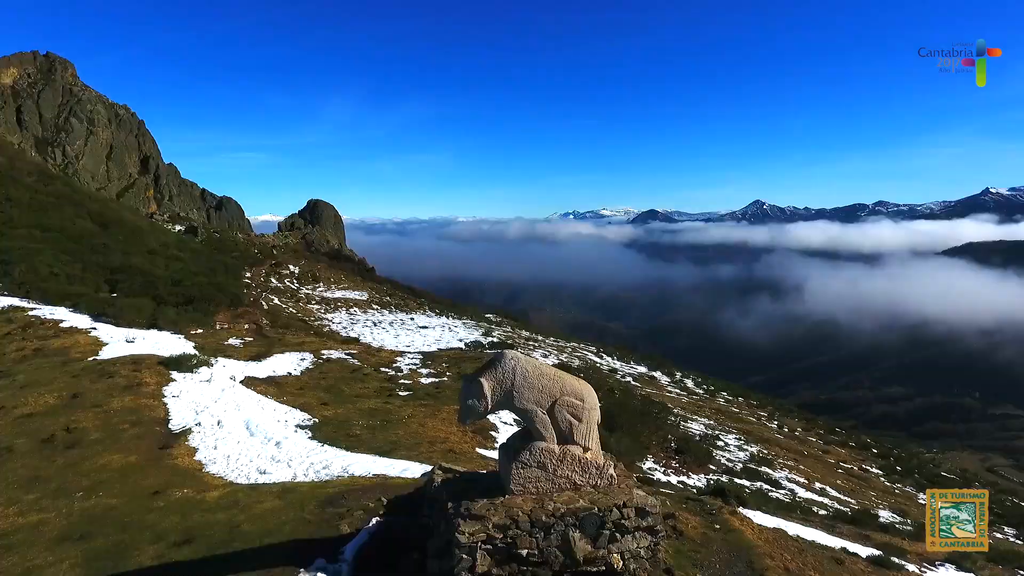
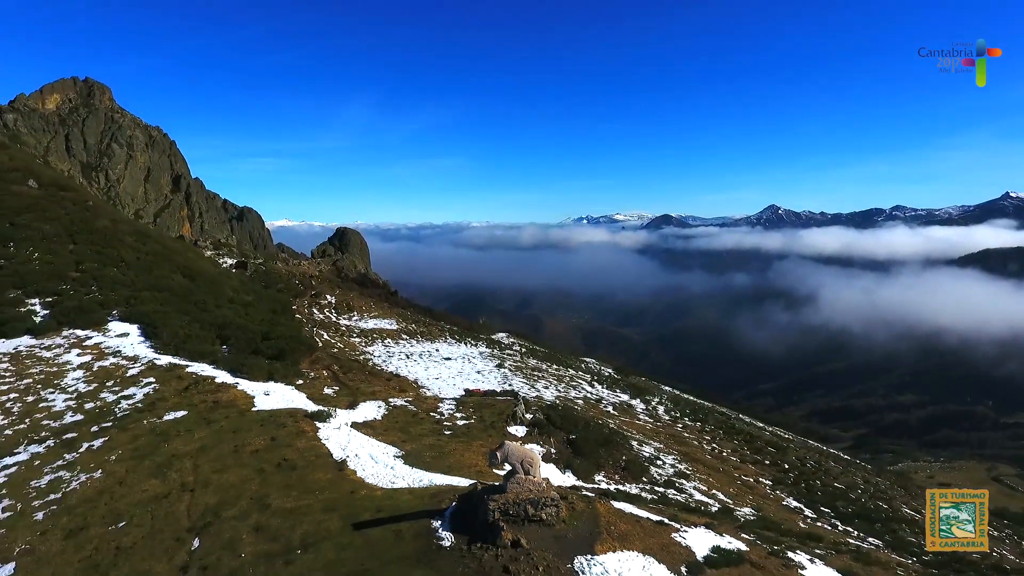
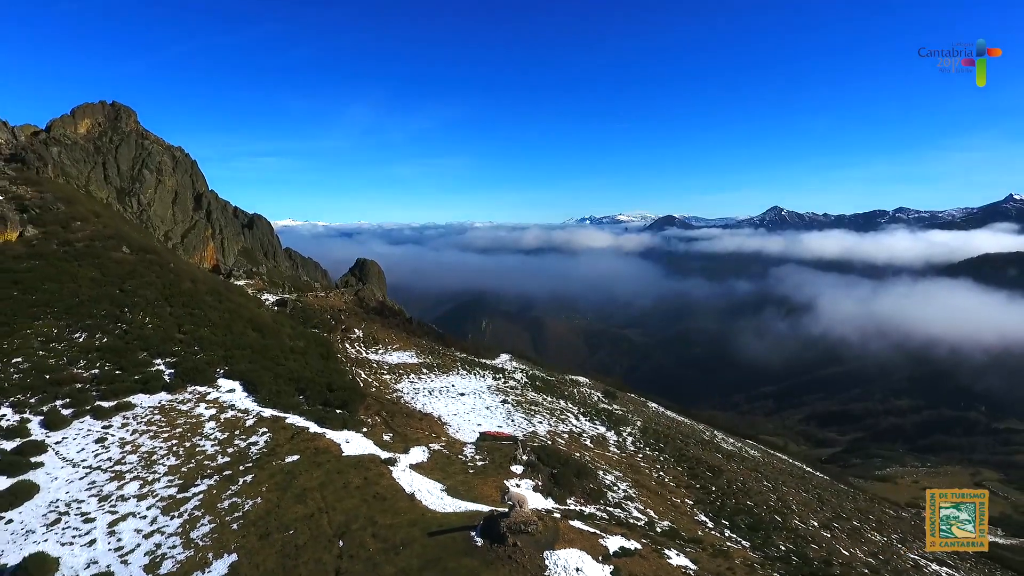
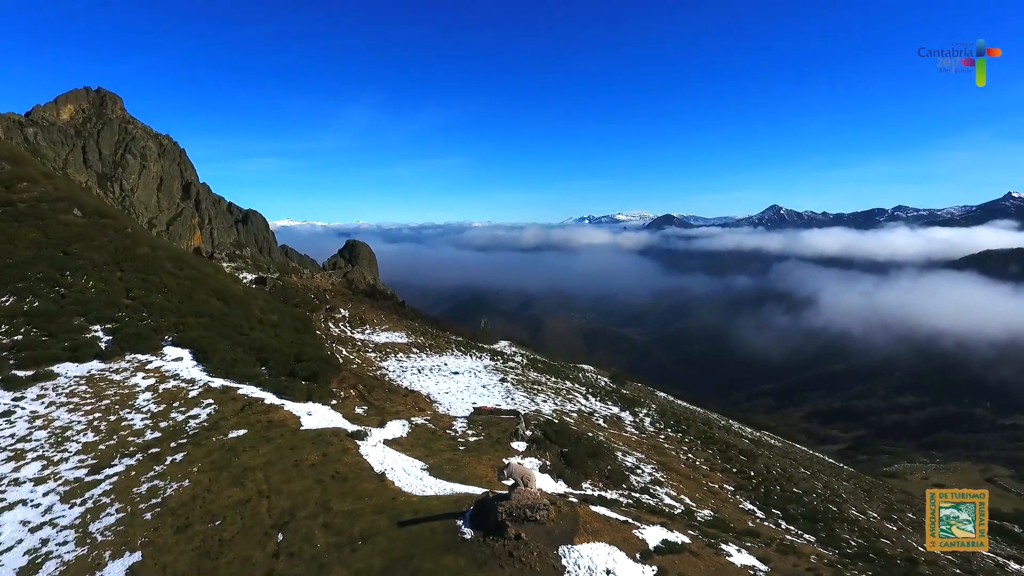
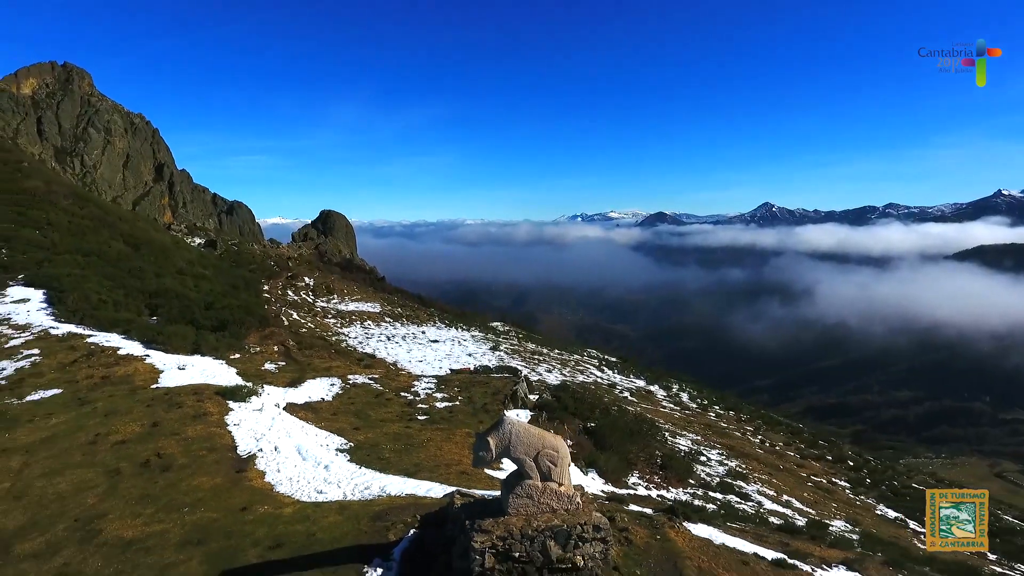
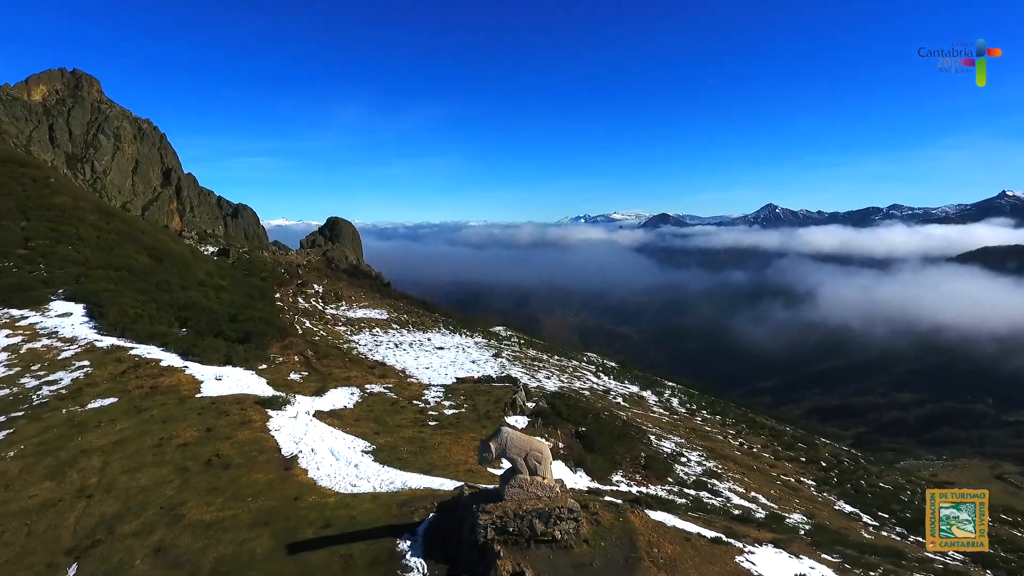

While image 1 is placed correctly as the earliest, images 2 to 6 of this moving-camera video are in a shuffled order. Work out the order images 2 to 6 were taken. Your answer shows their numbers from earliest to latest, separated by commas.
5, 6, 2, 4, 3
